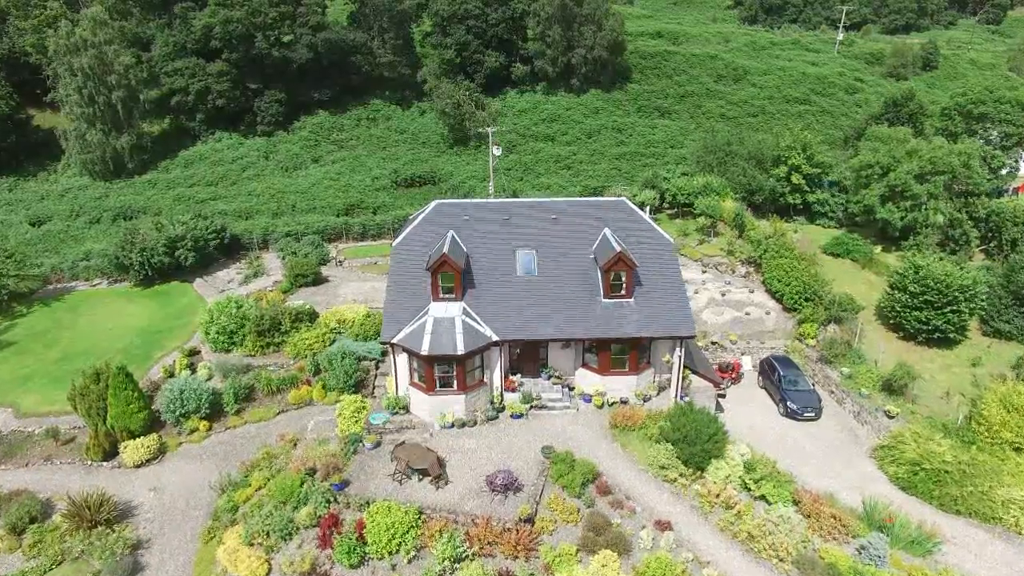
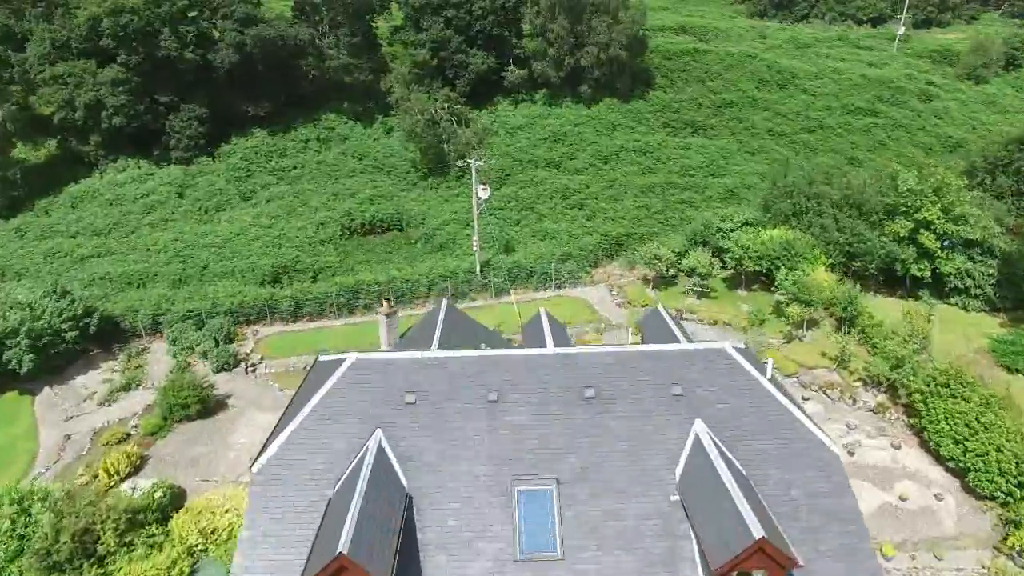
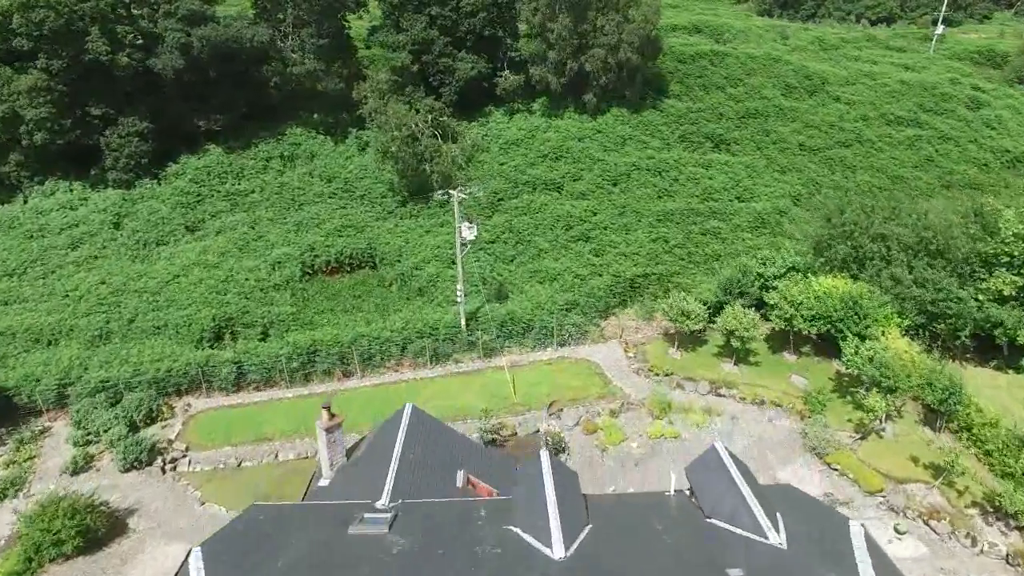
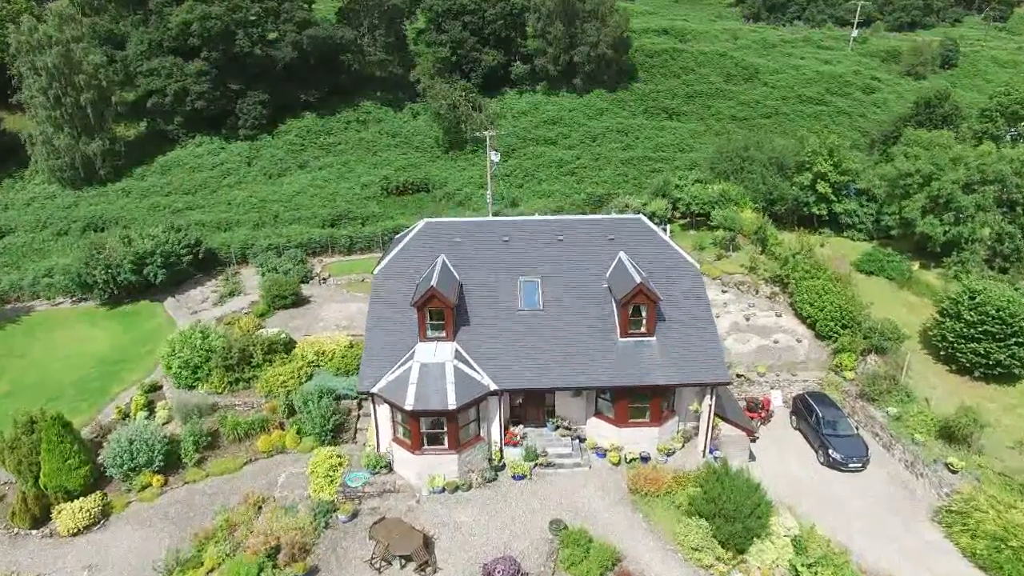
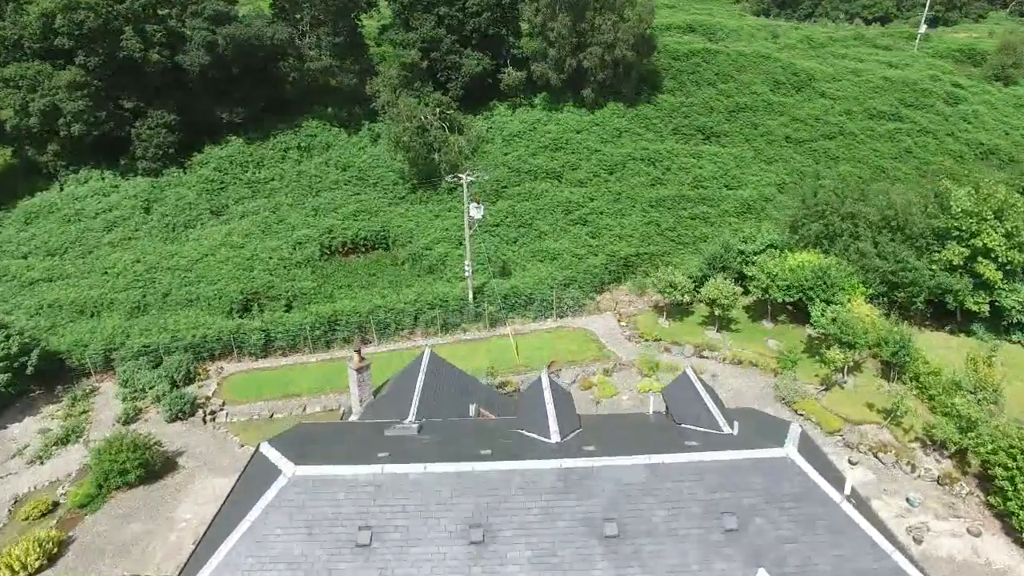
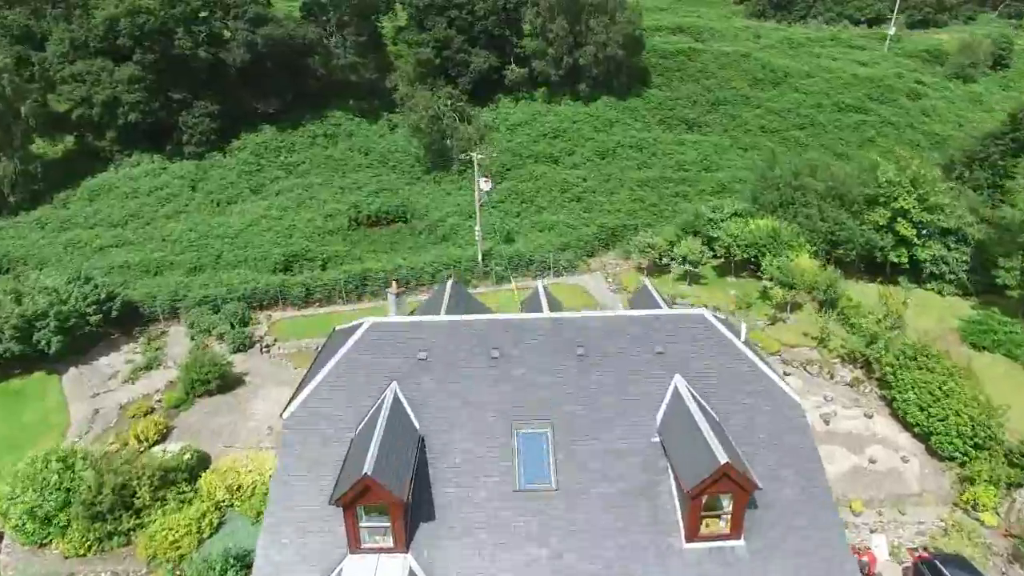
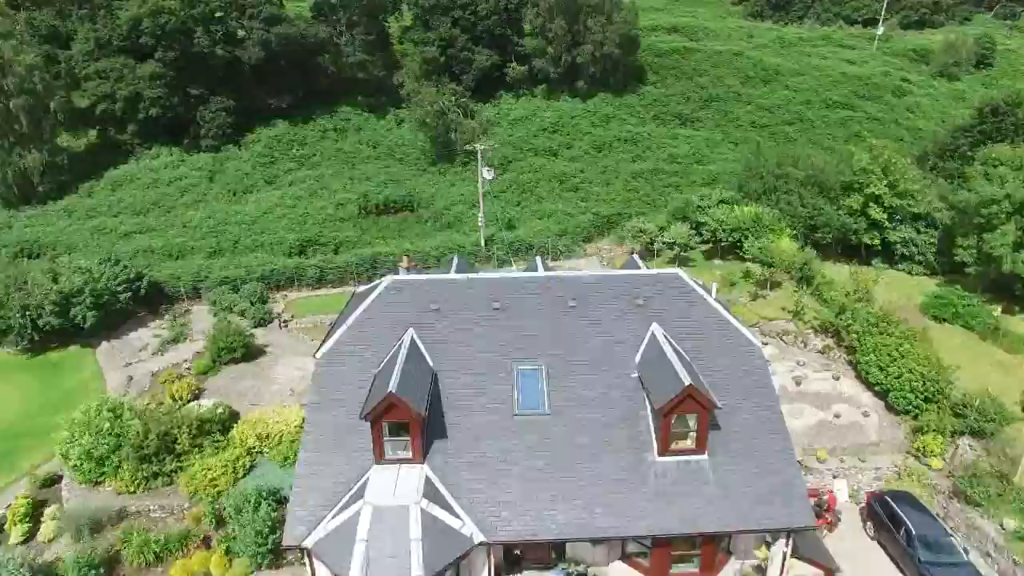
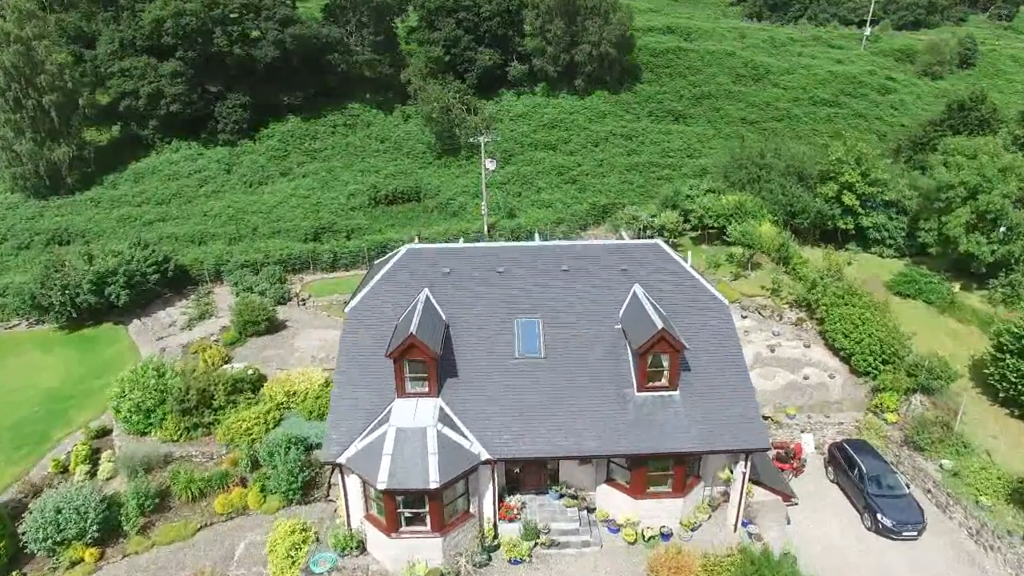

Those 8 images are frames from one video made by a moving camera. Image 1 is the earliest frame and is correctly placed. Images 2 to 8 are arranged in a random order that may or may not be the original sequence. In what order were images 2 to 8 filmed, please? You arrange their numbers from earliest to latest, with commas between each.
4, 8, 7, 6, 2, 5, 3
